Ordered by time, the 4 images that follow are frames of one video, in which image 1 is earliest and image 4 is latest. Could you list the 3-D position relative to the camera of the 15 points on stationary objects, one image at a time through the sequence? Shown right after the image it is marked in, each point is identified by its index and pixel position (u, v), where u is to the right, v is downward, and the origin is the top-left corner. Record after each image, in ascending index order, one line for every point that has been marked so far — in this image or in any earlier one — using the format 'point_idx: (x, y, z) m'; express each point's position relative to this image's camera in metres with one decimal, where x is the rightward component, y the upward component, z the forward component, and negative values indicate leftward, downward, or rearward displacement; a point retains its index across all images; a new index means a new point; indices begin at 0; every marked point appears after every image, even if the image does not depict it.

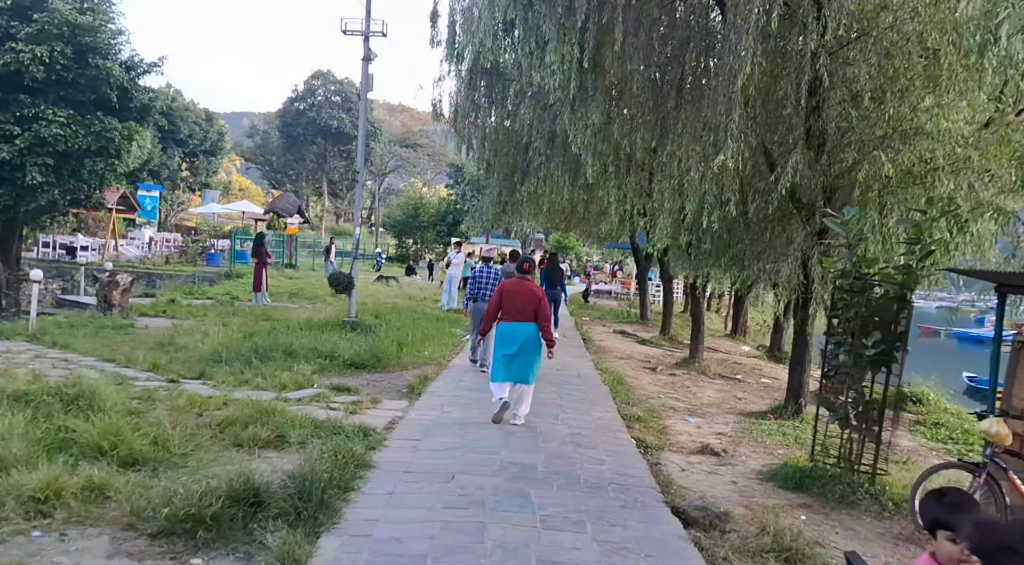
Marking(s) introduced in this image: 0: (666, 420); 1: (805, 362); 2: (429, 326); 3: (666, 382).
0: (+1.7, -1.5, +10.2) m
1: (+3.6, -1.0, +11.1) m
2: (-1.5, -0.8, +15.9) m
3: (+2.3, -1.5, +13.7) m
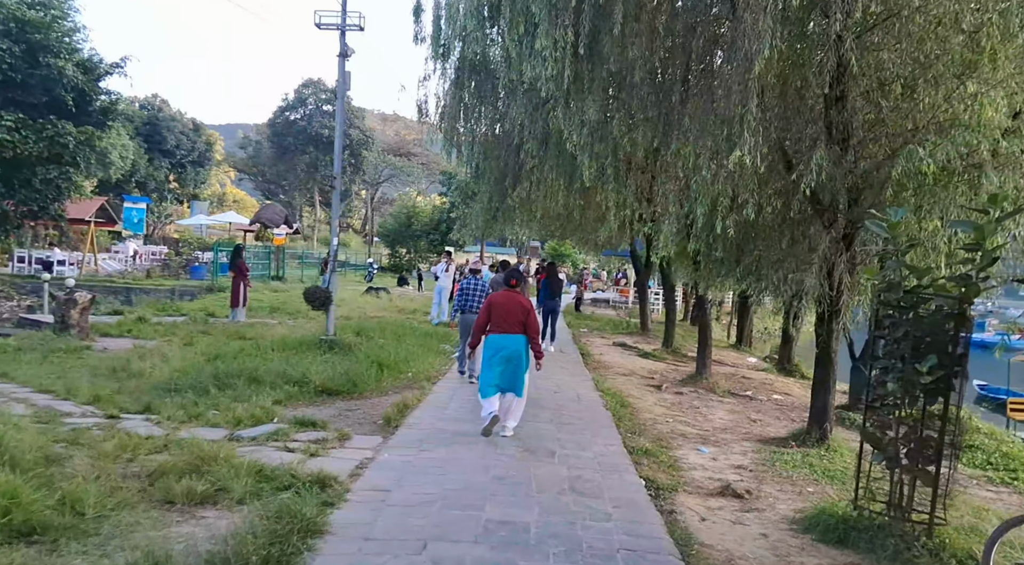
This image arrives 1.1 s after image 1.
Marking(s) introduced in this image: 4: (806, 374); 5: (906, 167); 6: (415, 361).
0: (+1.6, -1.7, +9.0) m
1: (+3.5, -1.1, +9.9) m
2: (-1.6, -1.0, +14.7) m
3: (+2.2, -1.7, +12.6) m
4: (+6.2, -1.9, +19.0) m
5: (+3.8, +1.1, +8.7) m
6: (-1.4, -1.1, +12.8) m
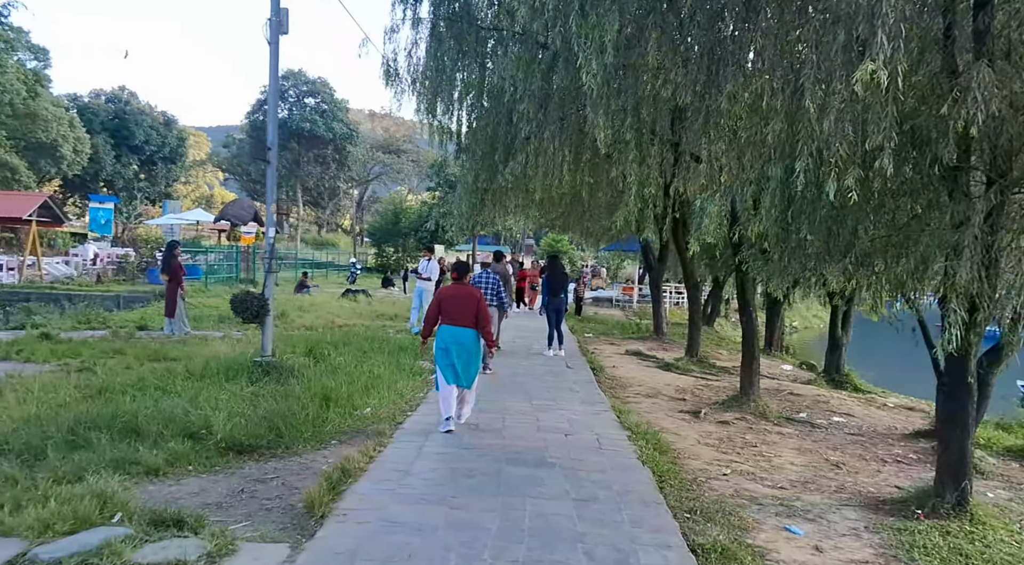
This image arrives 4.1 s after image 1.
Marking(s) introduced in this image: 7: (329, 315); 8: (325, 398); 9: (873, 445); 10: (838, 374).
0: (+1.6, -1.7, +5.9) m
1: (+3.4, -1.0, +6.8) m
2: (-1.6, -1.0, +11.6) m
3: (+2.2, -1.6, +9.4) m
4: (+6.1, -1.8, +15.9) m
5: (+3.7, +1.2, +5.6) m
6: (-1.4, -1.1, +9.6) m
7: (-4.0, -0.7, +19.5) m
8: (-1.8, -1.1, +8.6) m
9: (+4.1, -1.8, +10.3) m
10: (+5.7, -1.6, +15.9) m
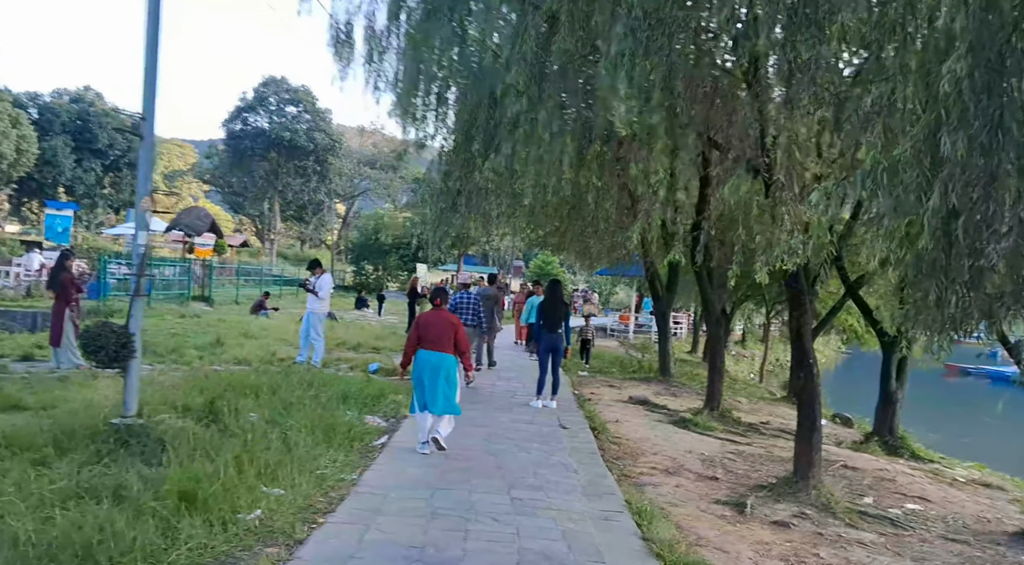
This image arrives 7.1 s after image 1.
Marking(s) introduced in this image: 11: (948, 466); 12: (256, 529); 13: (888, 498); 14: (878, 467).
0: (+1.4, -1.9, +2.9) m
1: (+3.3, -1.3, +3.8) m
2: (-1.9, -1.3, +8.5) m
3: (+2.0, -2.0, +6.4) m
4: (+5.8, -2.4, +12.9) m
5: (+3.6, +0.9, +2.6) m
6: (-1.6, -1.4, +6.5) m
7: (-4.3, -1.1, +16.5) m
8: (-2.0, -1.3, +5.6) m
9: (+3.9, -2.2, +7.3) m
10: (+5.4, -2.2, +12.9) m
11: (+6.1, -2.5, +12.6) m
12: (-1.5, -1.5, +5.4) m
13: (+4.0, -2.3, +9.5) m
14: (+4.5, -2.3, +11.2) m
